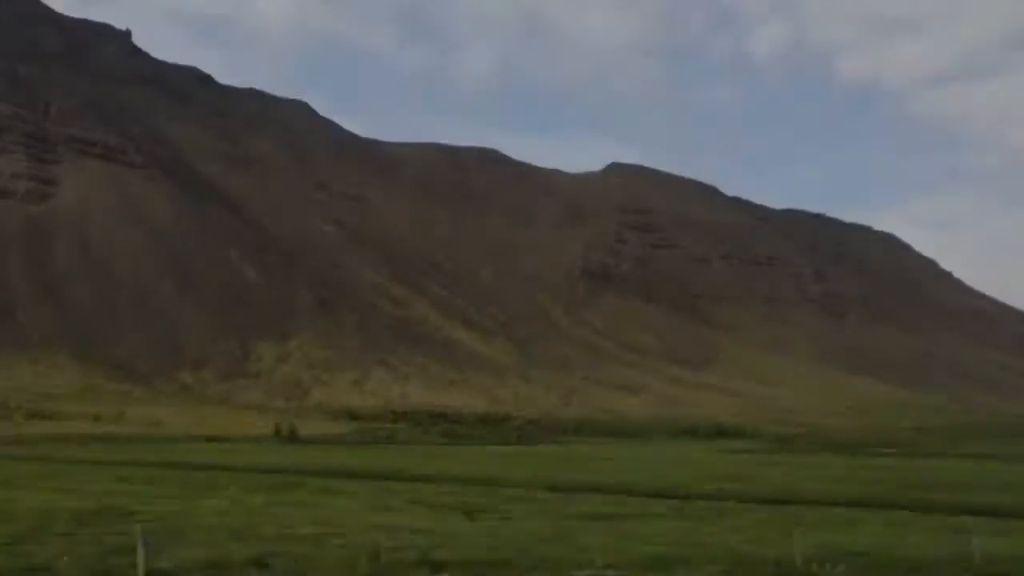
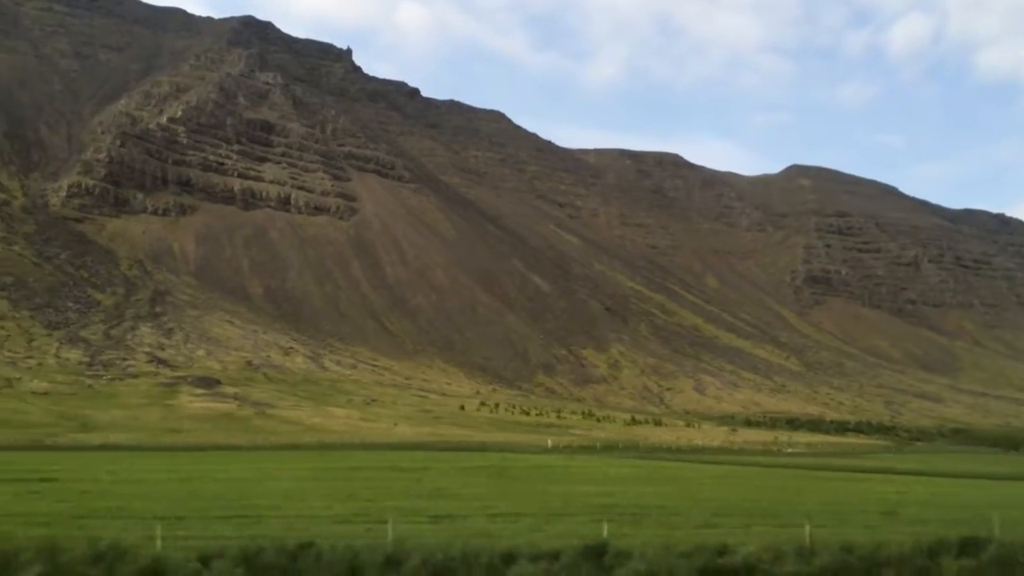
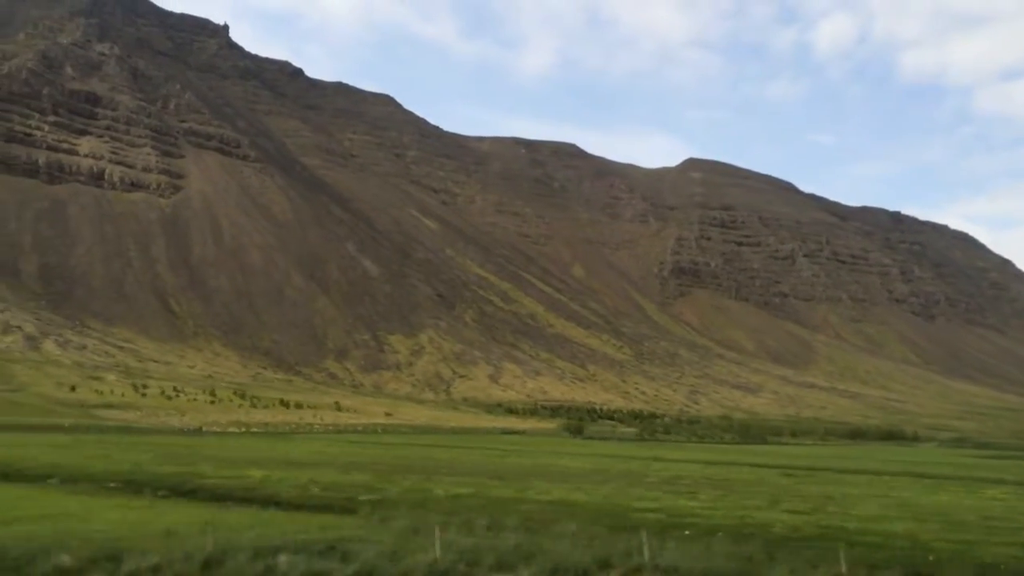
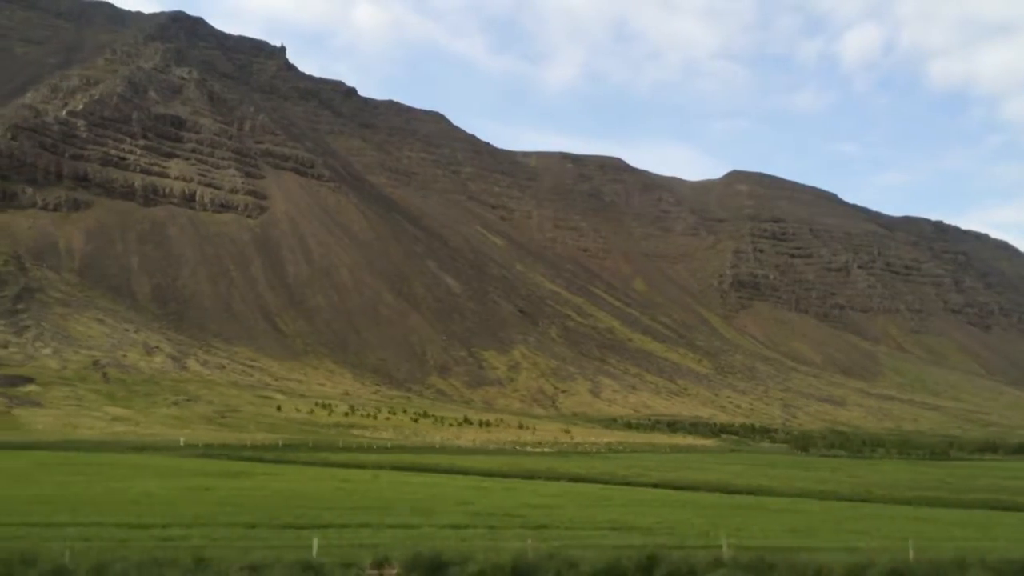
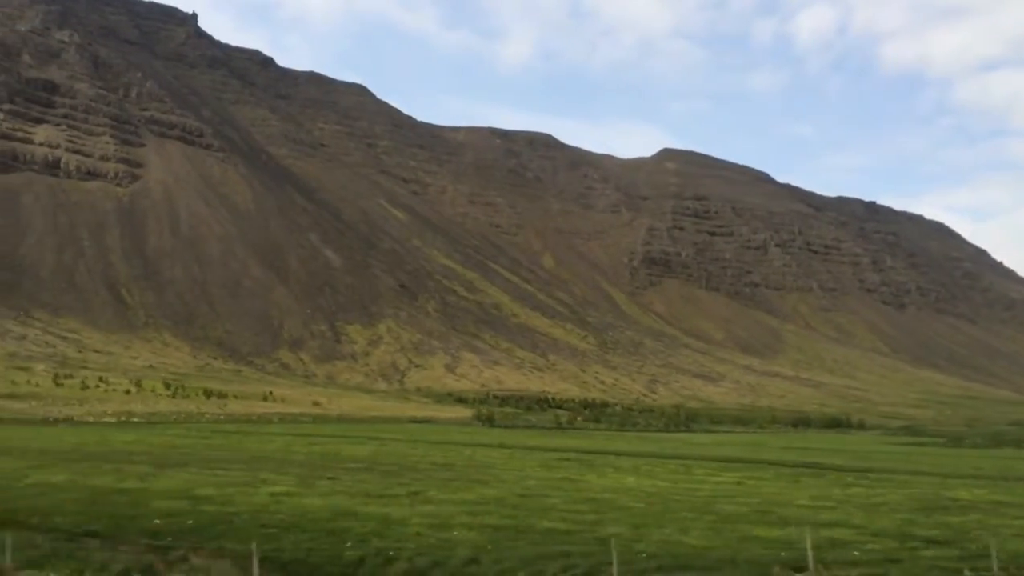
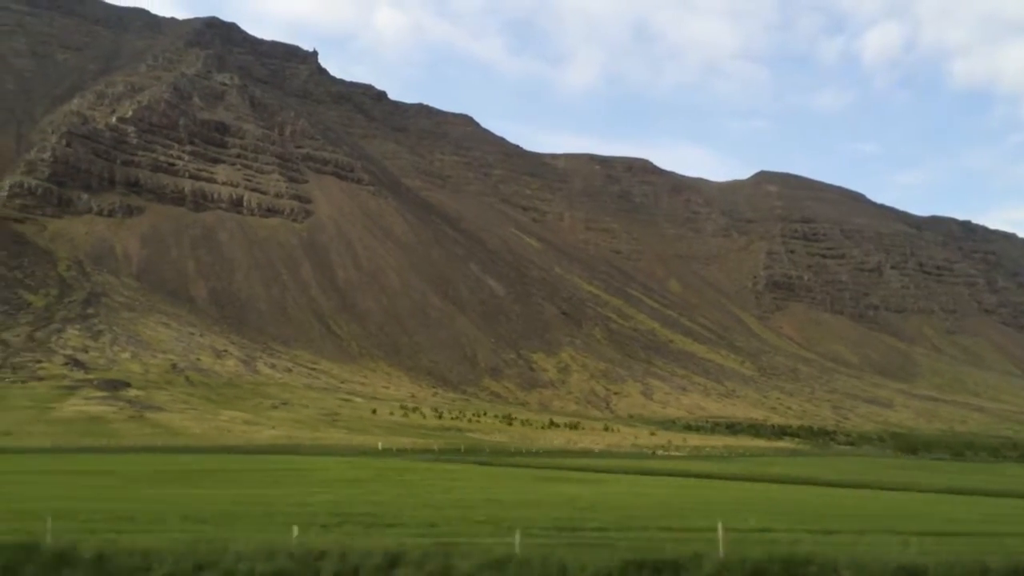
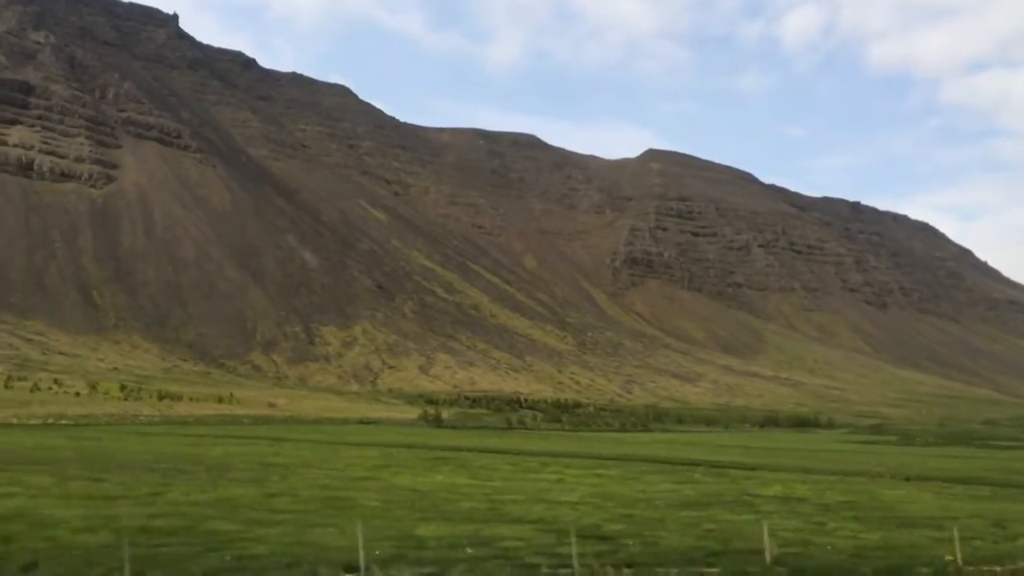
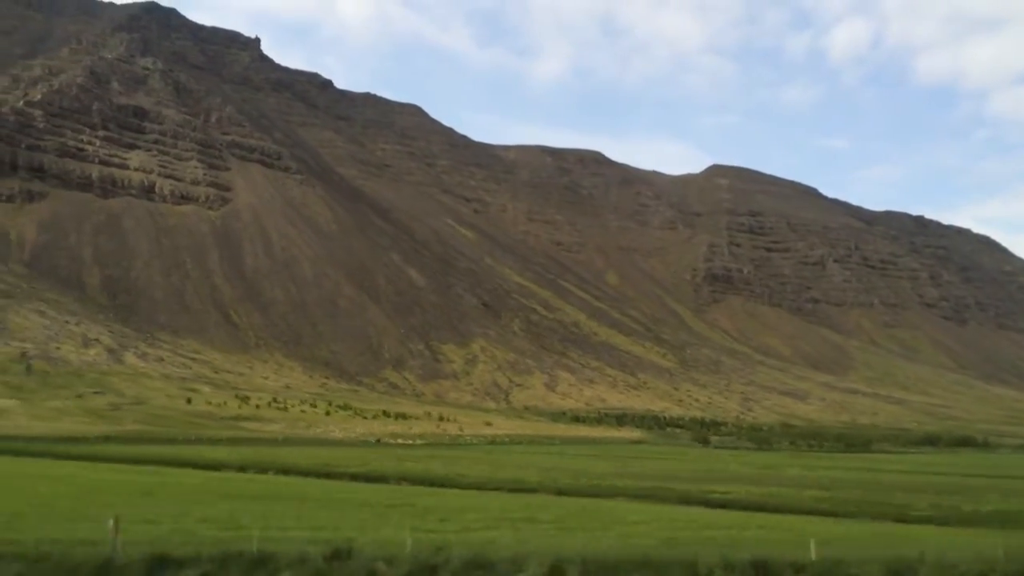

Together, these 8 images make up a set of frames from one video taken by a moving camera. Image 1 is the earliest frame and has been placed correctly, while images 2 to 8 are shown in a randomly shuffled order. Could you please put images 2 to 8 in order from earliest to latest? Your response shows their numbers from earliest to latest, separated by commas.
7, 5, 3, 8, 4, 6, 2
